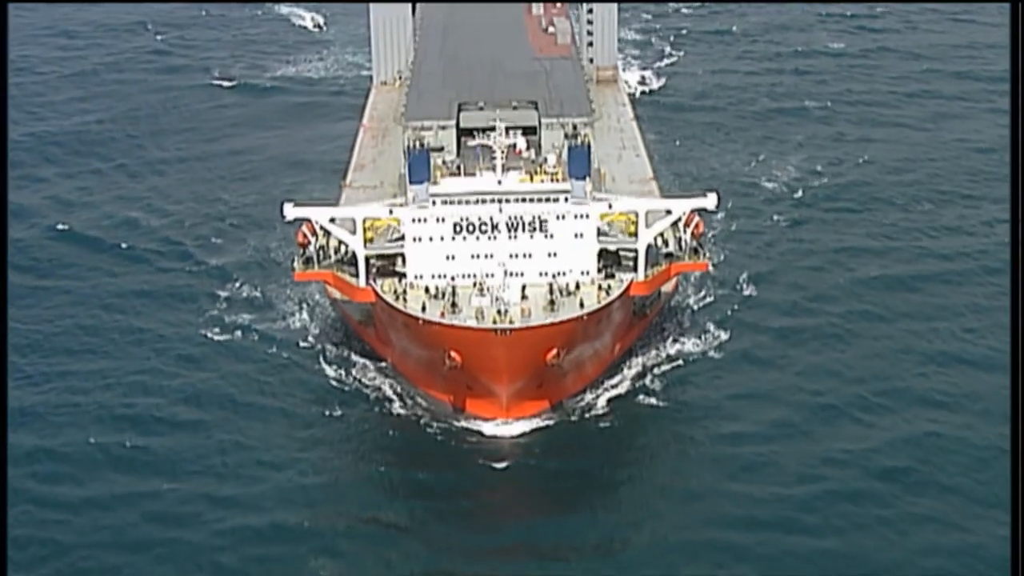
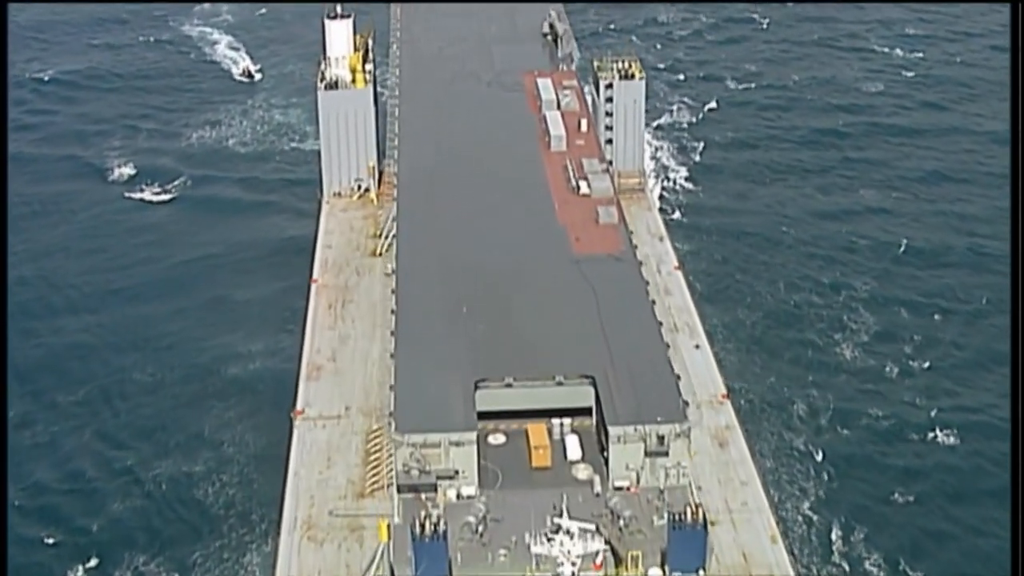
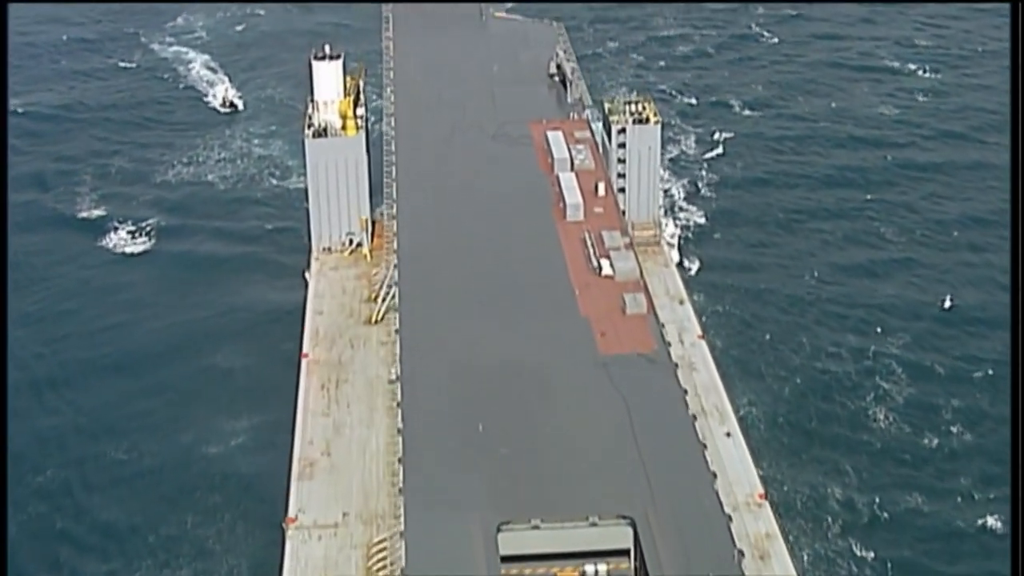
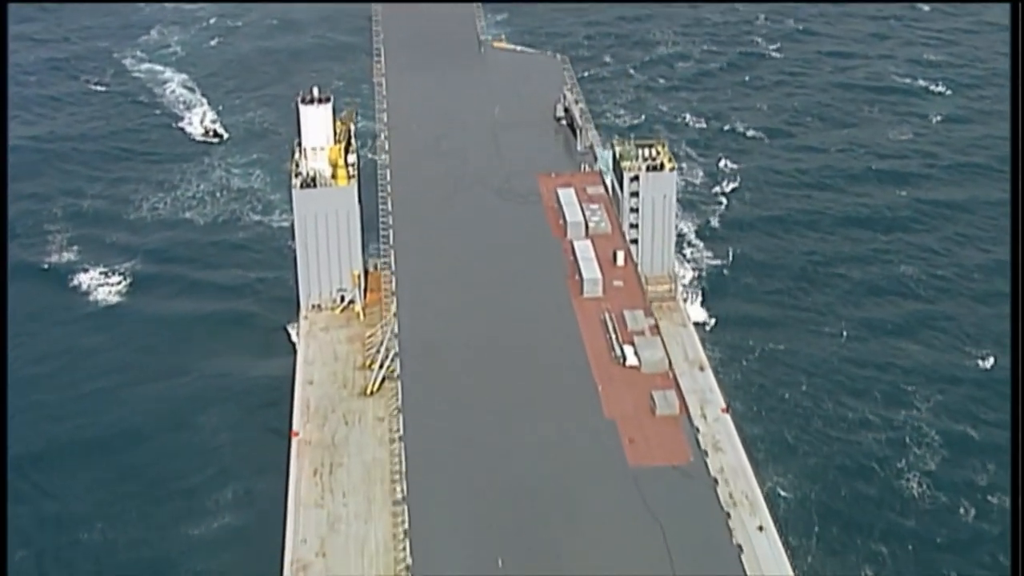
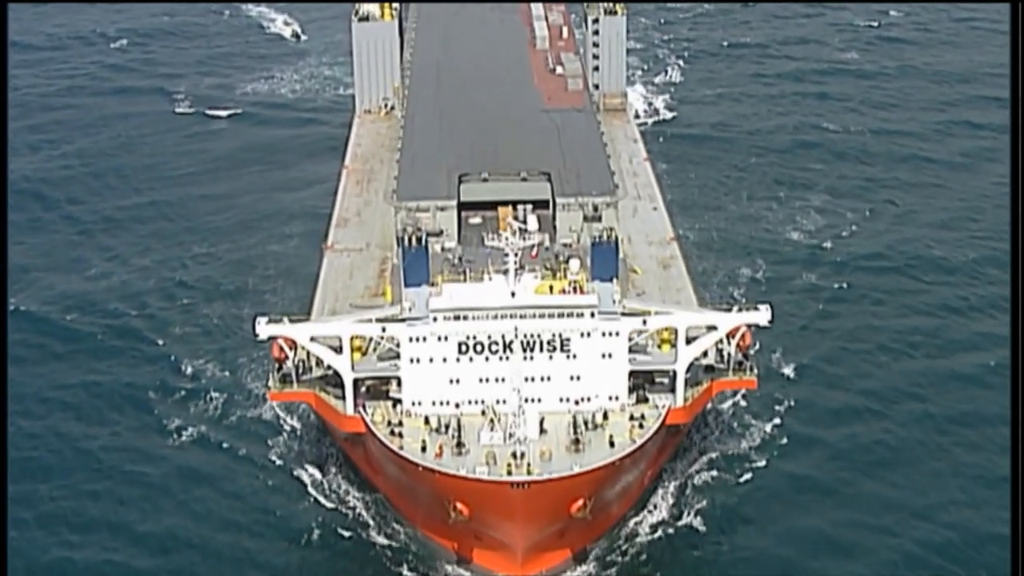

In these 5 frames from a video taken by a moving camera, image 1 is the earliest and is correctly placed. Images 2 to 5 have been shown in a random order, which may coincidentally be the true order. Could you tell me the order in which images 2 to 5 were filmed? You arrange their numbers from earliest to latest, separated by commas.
5, 2, 3, 4
